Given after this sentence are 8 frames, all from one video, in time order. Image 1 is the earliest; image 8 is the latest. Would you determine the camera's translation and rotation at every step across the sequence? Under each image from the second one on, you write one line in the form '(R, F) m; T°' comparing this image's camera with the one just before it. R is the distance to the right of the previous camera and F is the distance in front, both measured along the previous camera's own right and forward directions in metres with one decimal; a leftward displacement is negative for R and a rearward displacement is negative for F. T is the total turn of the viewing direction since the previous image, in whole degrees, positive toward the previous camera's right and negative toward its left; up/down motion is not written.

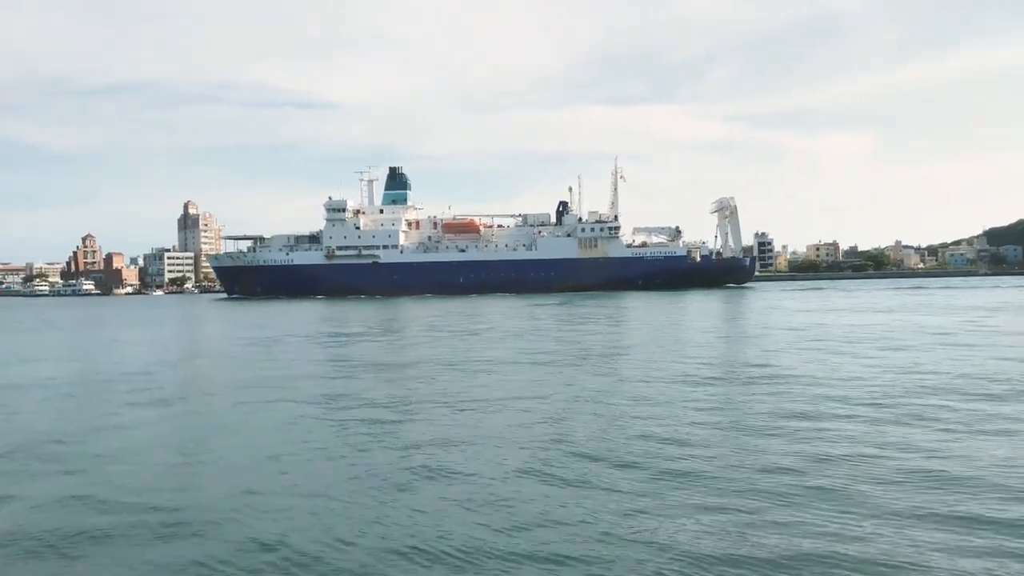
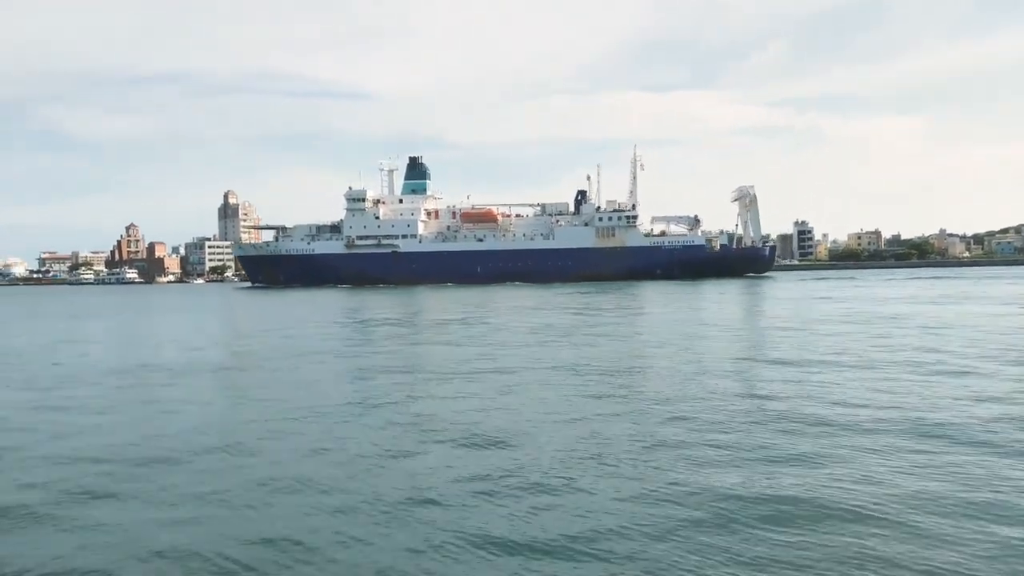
(-0.2, +0.1) m; -3°
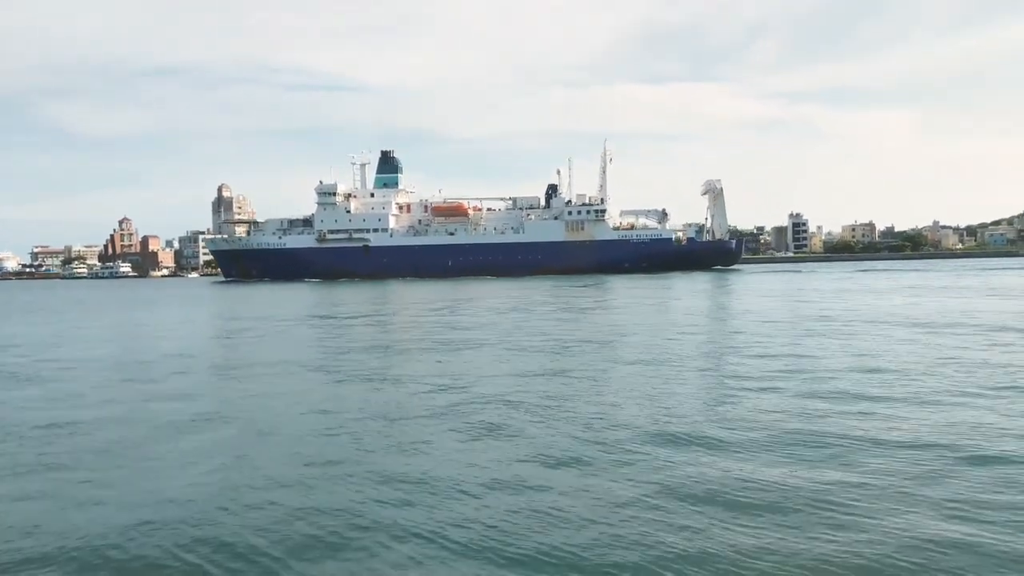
(-0.5, +0.1) m; +1°
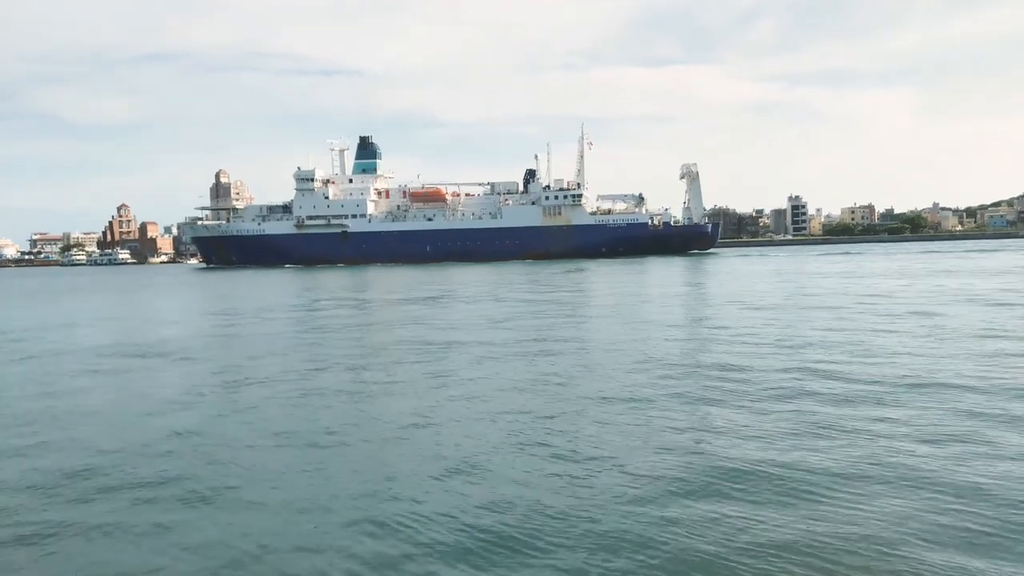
(-0.3, 0.0) m; 0°
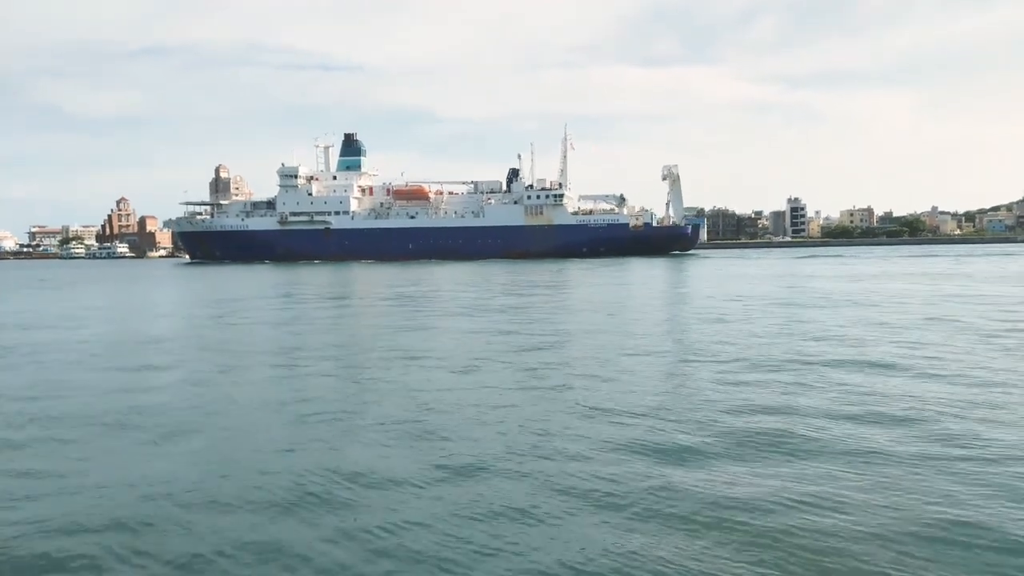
(-0.3, 0.0) m; 0°
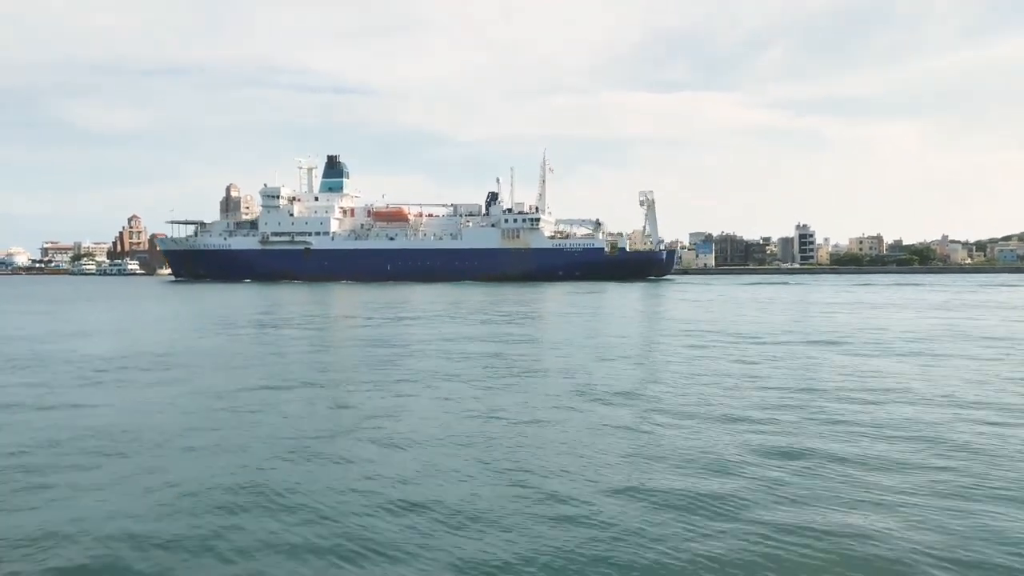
(+0.2, 0.0) m; -1°
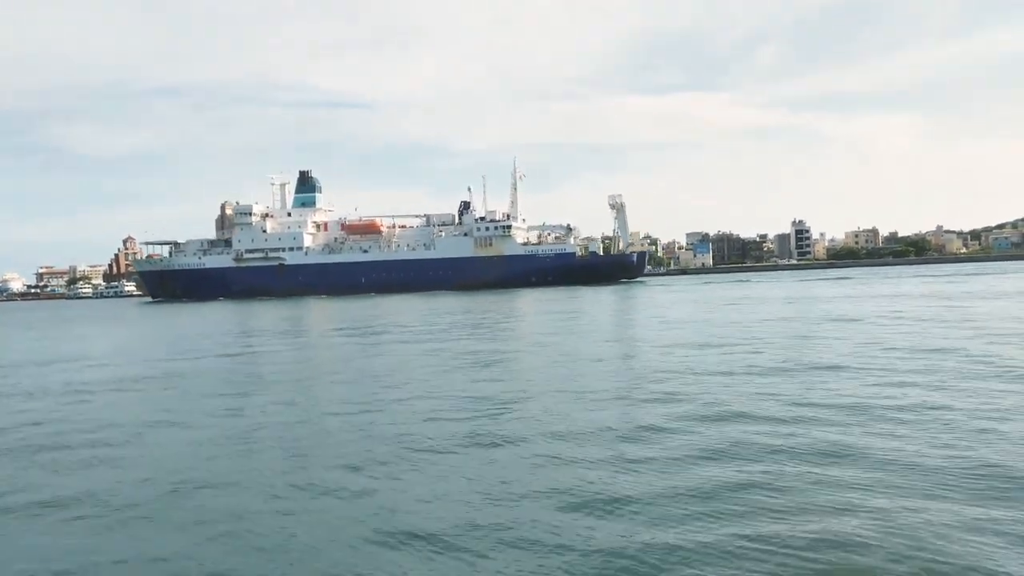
(+0.6, -0.1) m; 0°
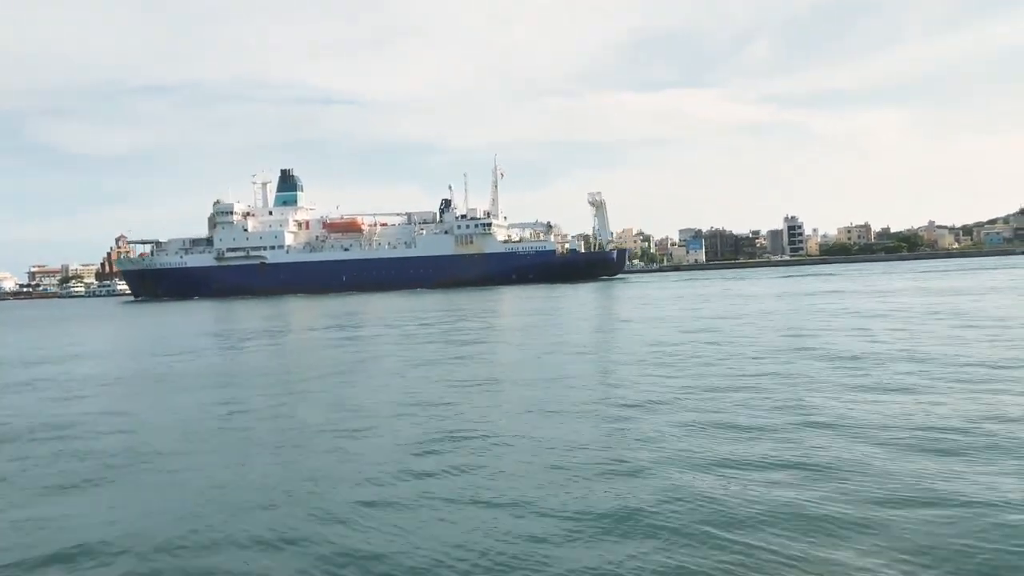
(+0.4, -0.1) m; 0°
